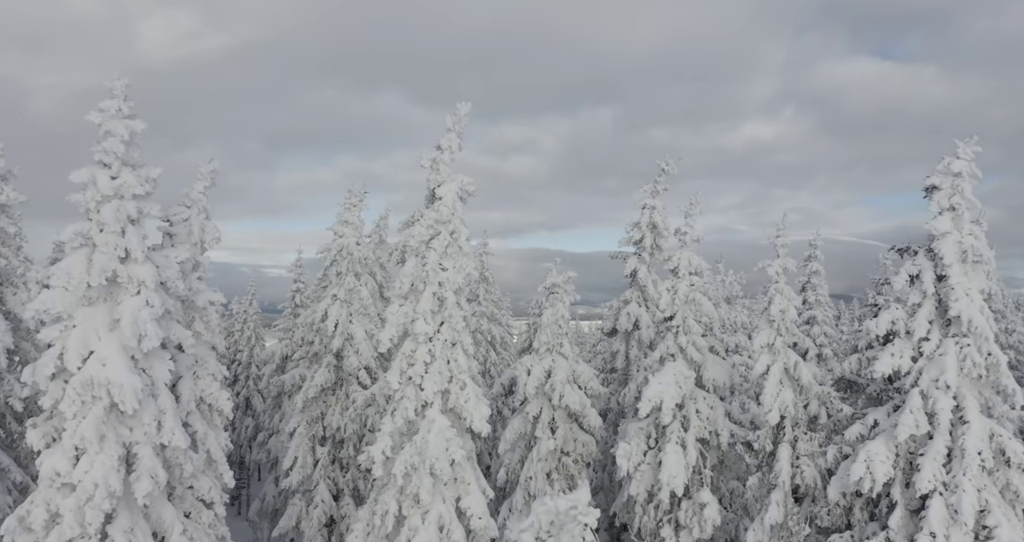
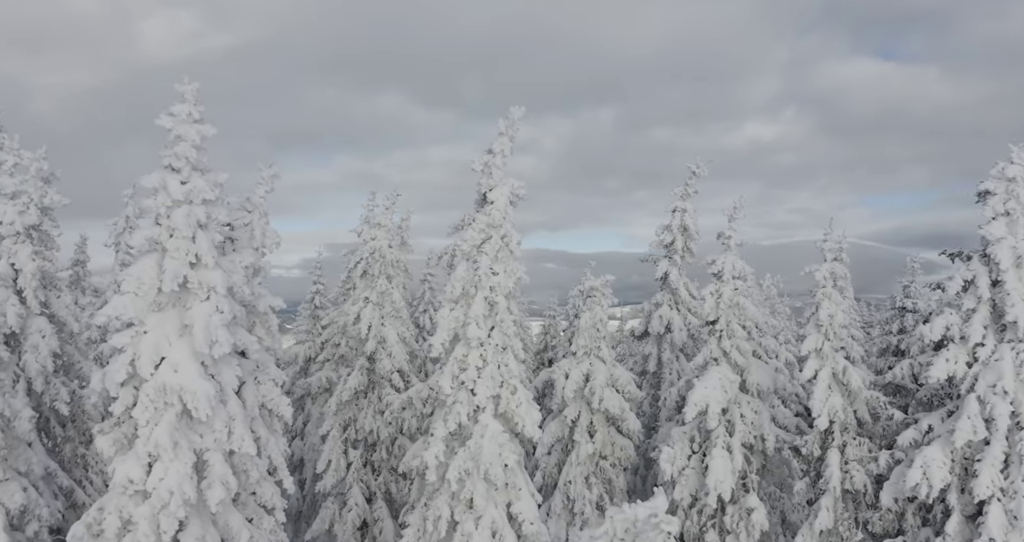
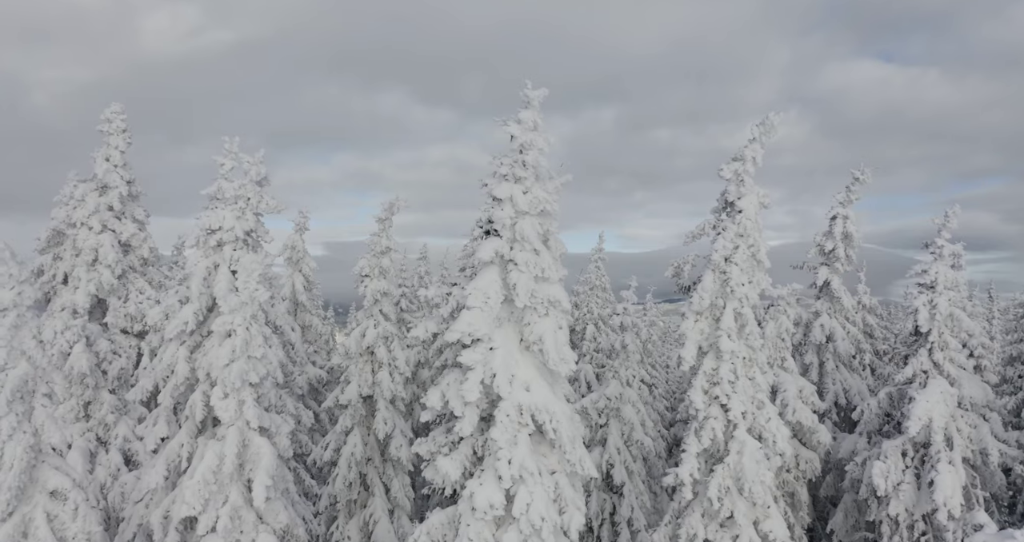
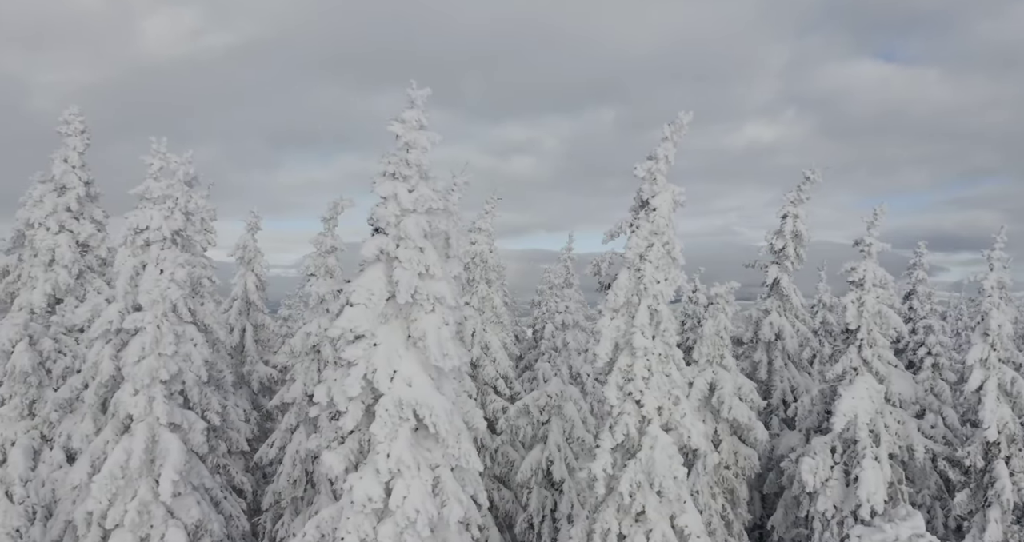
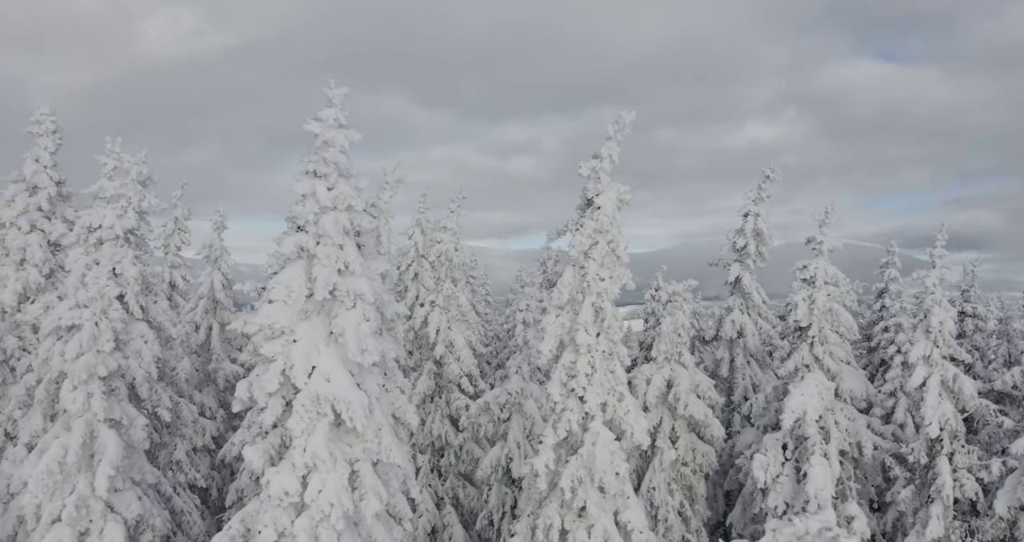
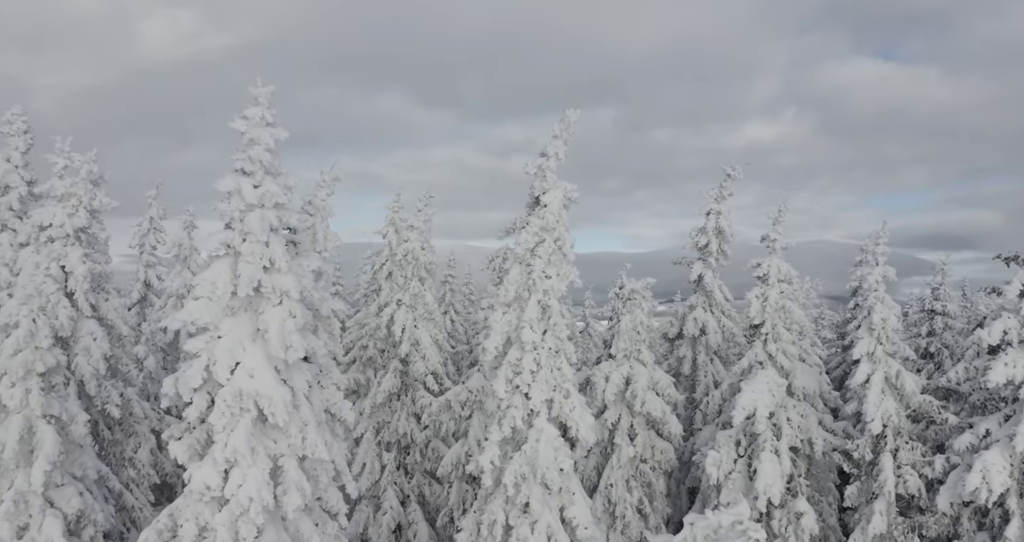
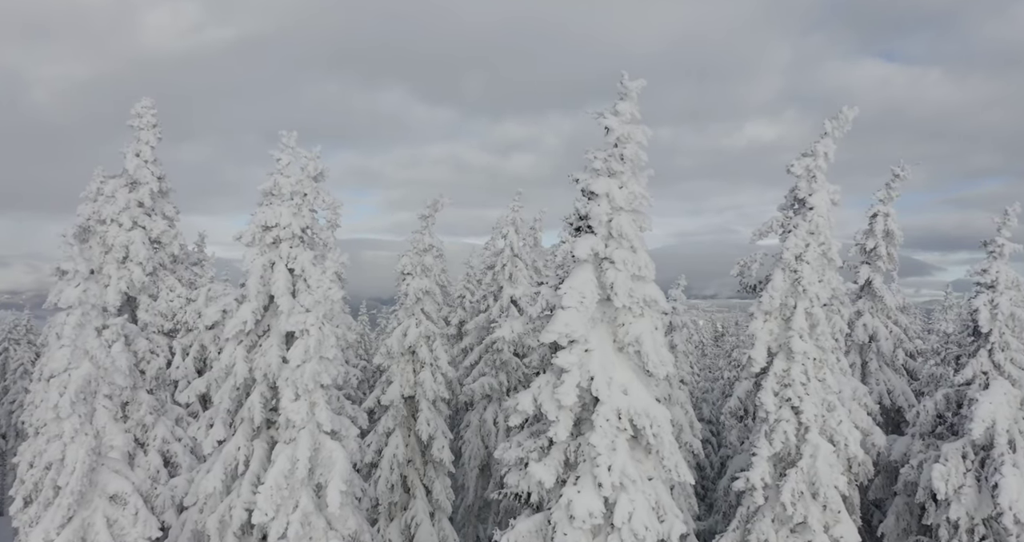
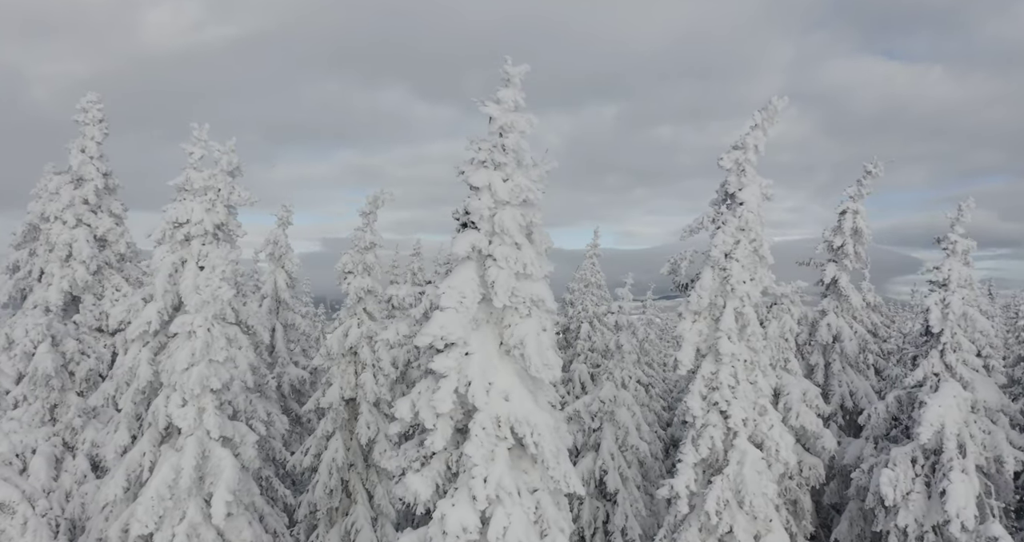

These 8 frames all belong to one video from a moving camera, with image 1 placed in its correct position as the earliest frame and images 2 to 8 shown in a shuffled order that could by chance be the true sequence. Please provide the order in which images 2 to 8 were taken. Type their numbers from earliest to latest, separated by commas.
2, 6, 5, 4, 3, 7, 8
